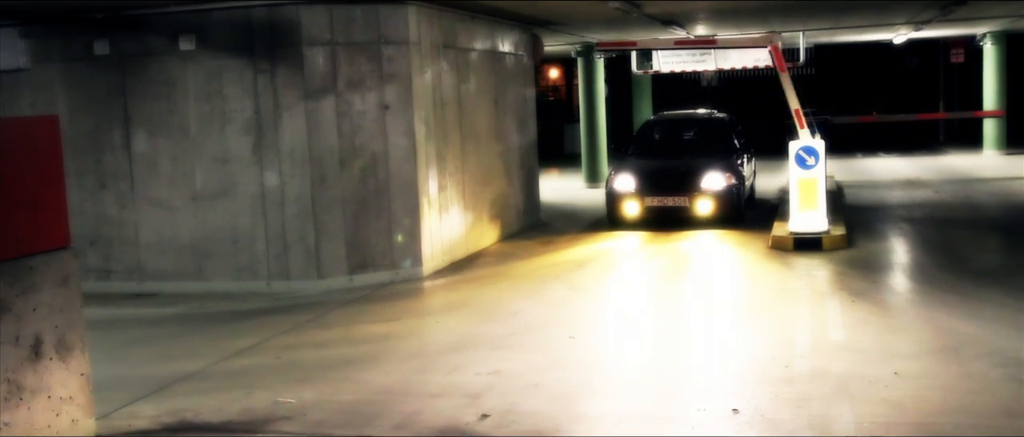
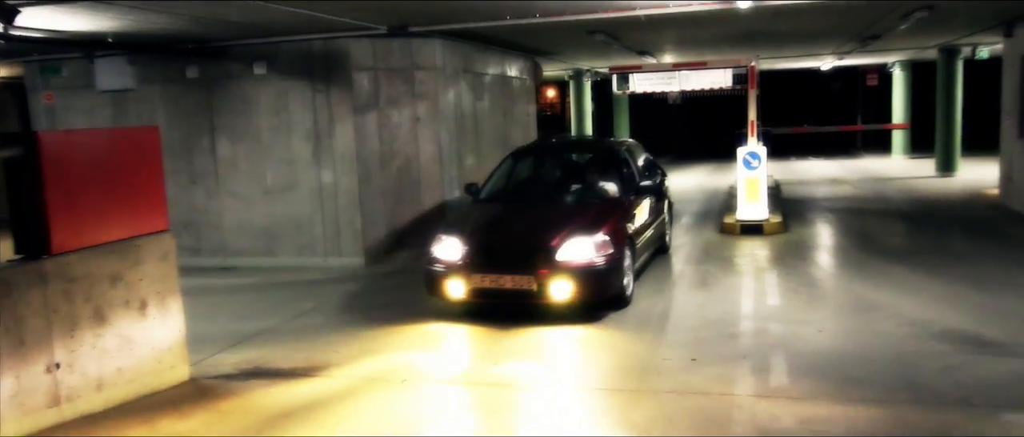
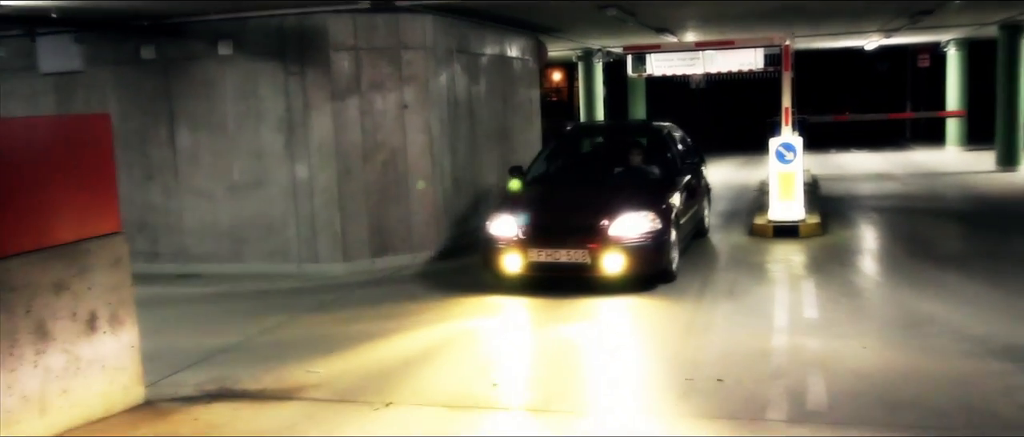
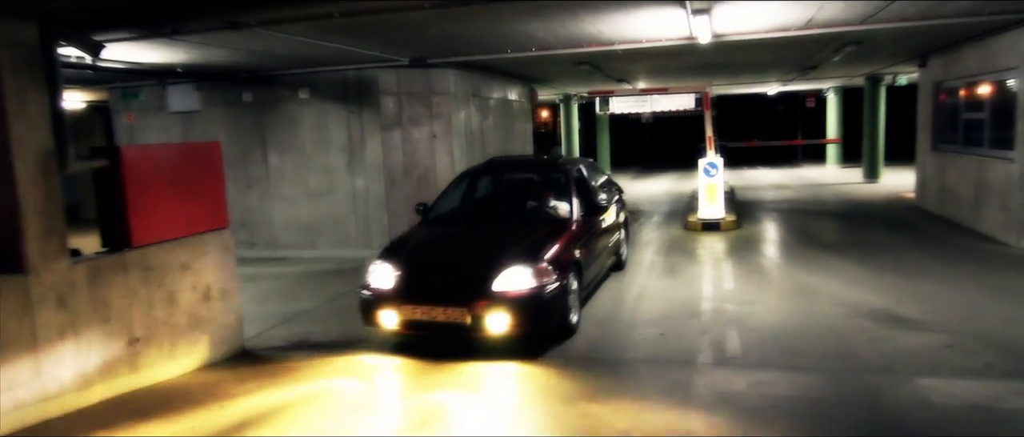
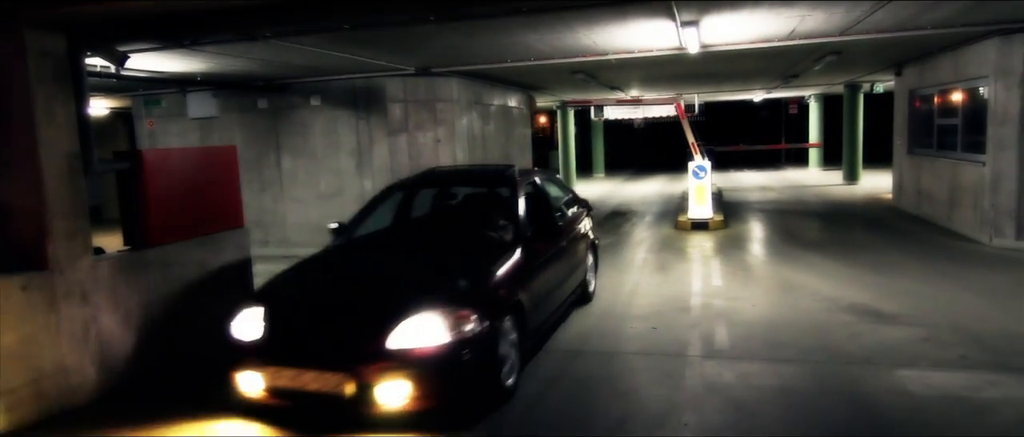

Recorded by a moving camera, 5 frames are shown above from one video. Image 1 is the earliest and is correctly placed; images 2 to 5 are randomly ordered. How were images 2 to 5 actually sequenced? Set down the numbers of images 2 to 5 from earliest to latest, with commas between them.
3, 2, 4, 5
